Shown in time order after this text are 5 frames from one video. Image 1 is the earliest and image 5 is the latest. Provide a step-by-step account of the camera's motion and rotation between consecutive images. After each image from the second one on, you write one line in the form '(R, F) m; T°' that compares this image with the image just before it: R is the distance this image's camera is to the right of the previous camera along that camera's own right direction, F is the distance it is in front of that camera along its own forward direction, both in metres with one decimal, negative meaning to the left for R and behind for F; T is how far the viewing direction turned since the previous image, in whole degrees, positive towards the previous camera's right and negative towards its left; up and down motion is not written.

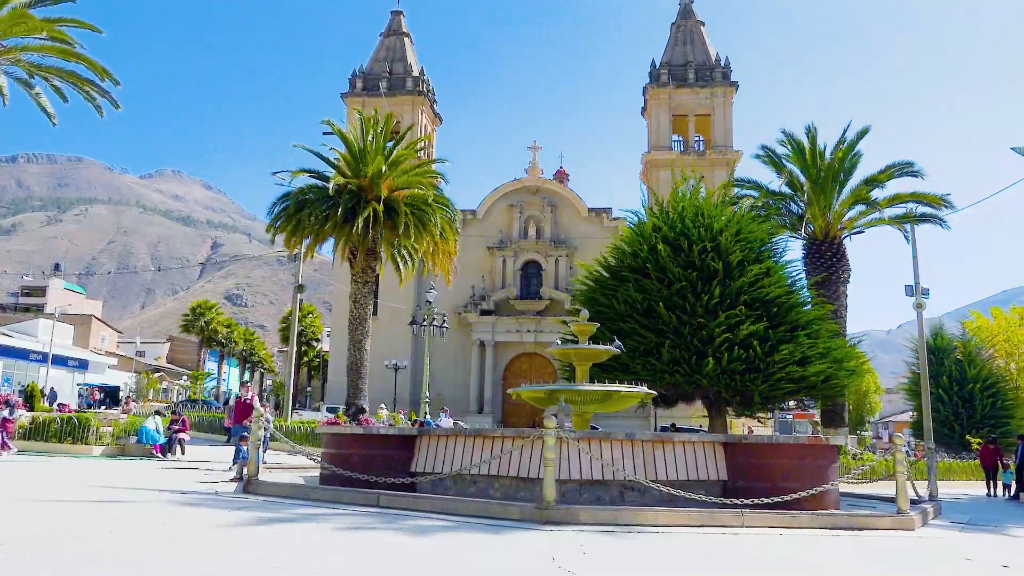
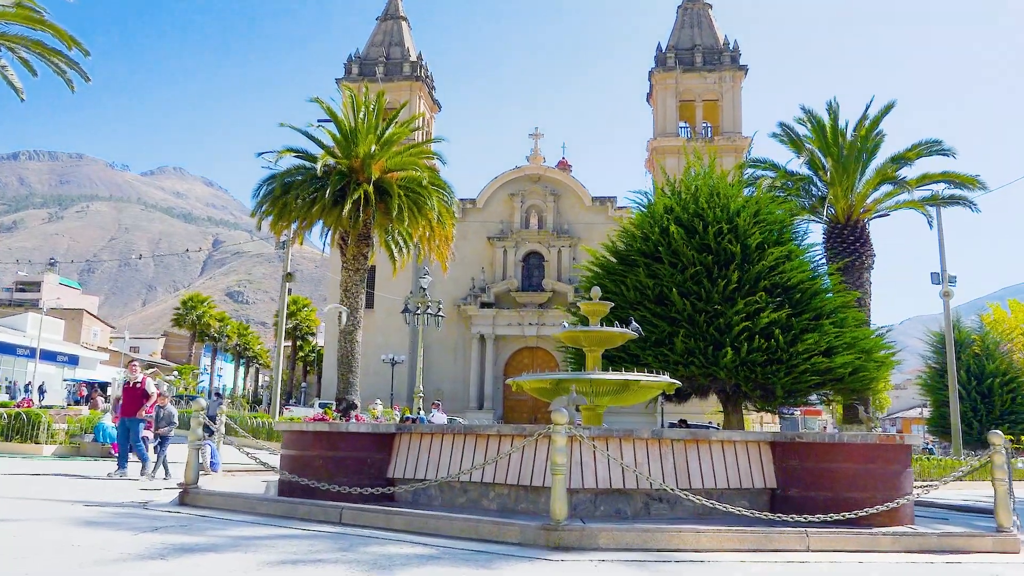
(0.0, +1.6) m; 0°
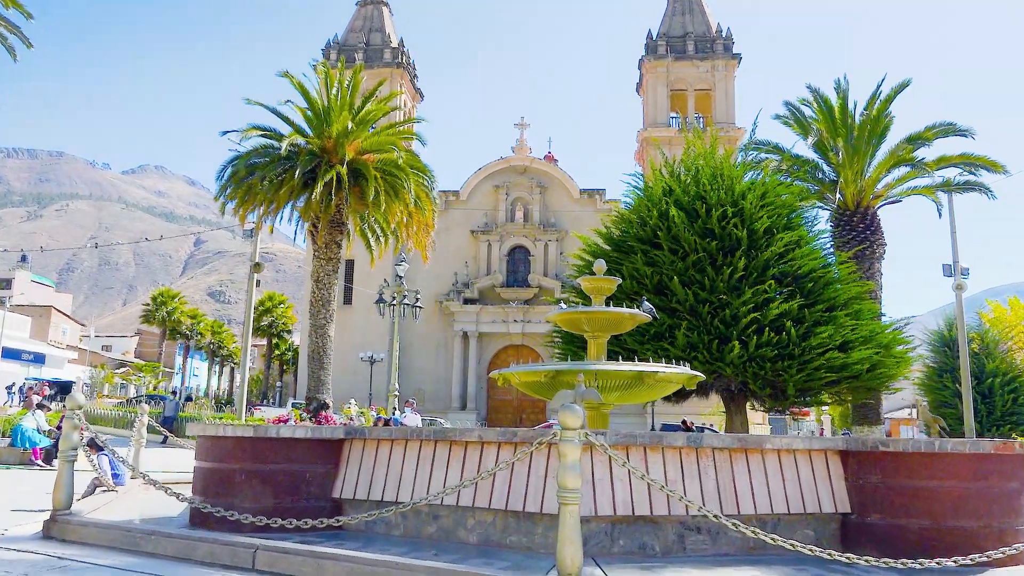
(0.0, +1.8) m; +1°
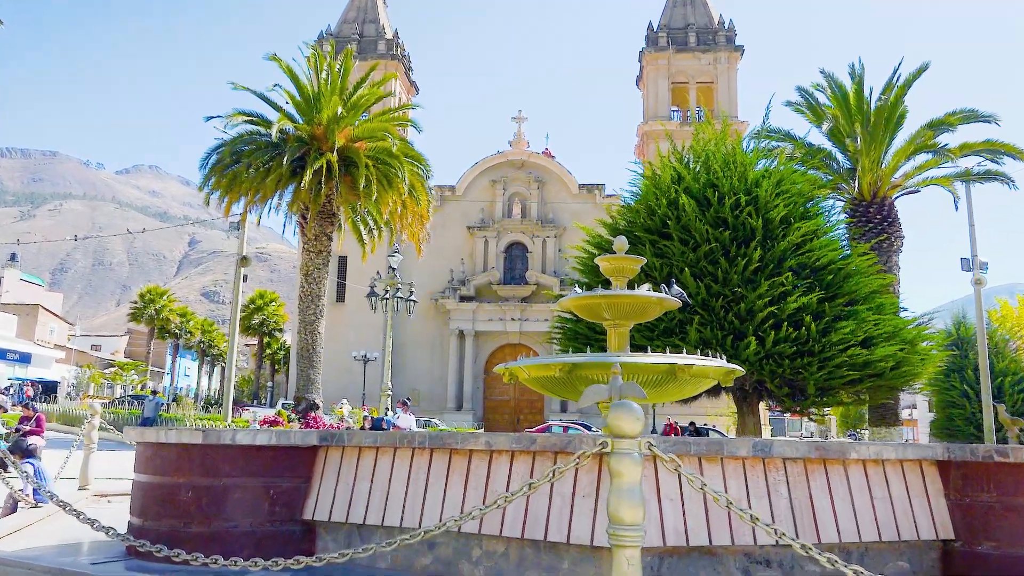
(-0.1, +1.1) m; 0°
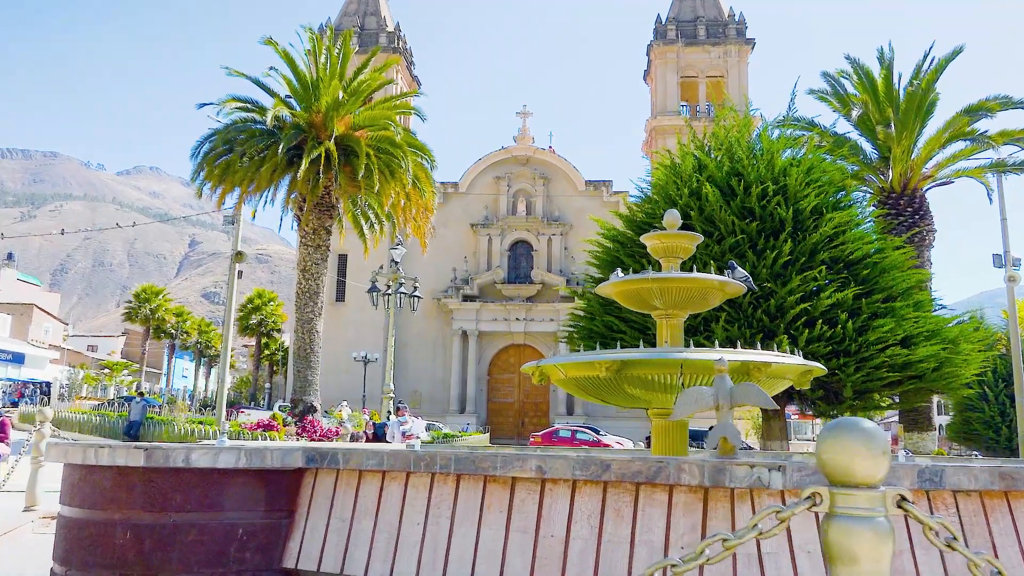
(-0.2, +1.1) m; 0°
